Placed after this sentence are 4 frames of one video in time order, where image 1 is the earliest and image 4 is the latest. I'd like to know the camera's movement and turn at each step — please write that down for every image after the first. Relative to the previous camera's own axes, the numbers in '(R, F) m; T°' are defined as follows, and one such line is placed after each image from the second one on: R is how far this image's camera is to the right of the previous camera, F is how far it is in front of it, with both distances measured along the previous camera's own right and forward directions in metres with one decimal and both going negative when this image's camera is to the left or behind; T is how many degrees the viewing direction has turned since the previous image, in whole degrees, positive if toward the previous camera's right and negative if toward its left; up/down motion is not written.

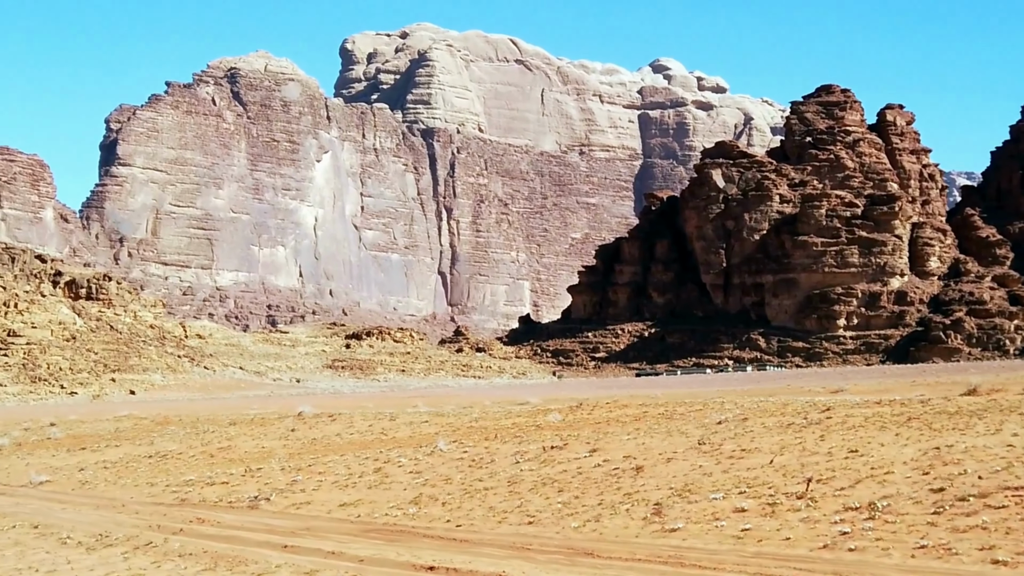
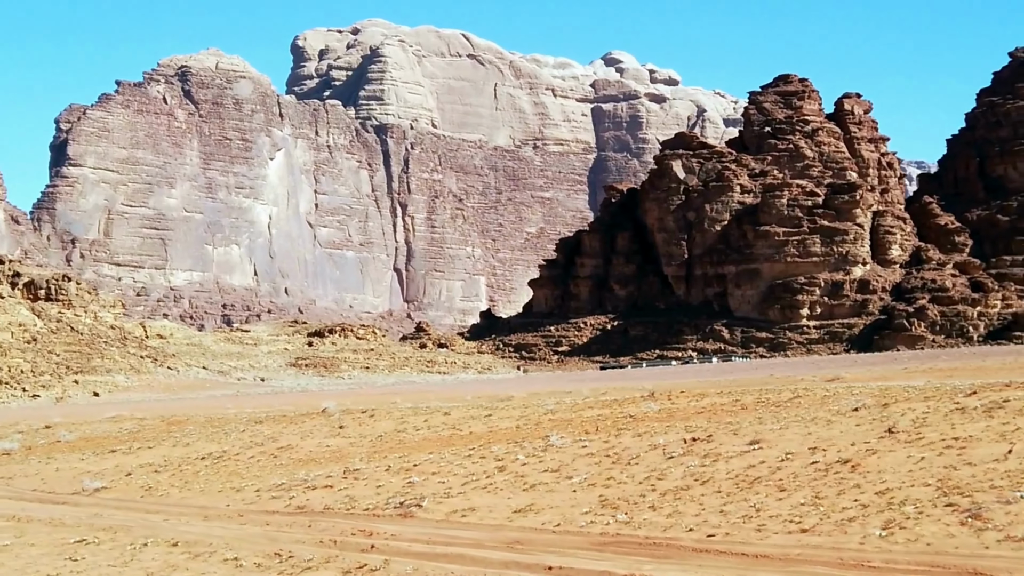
(-1.8, +1.8) m; +2°
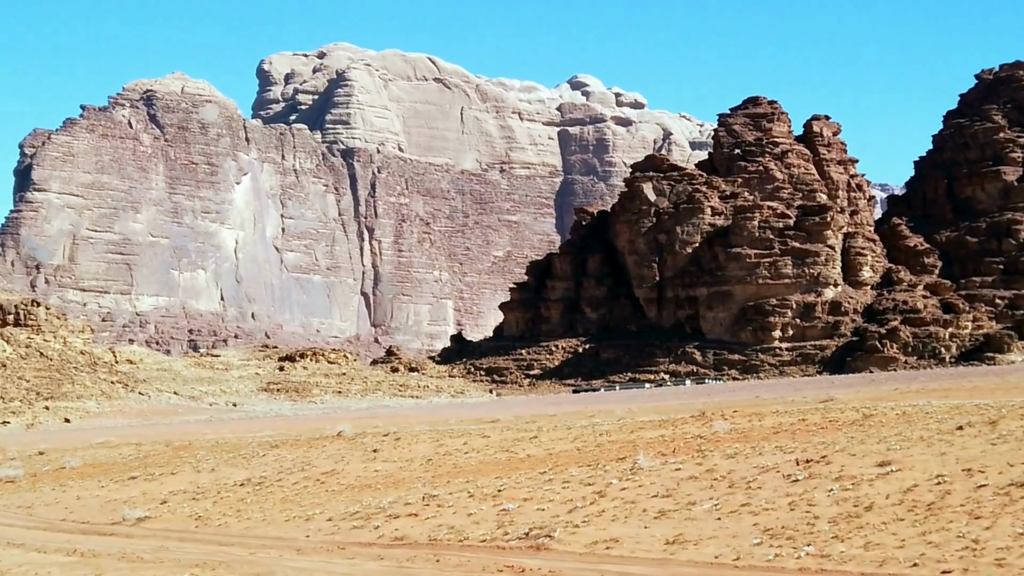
(-1.2, +1.2) m; +1°
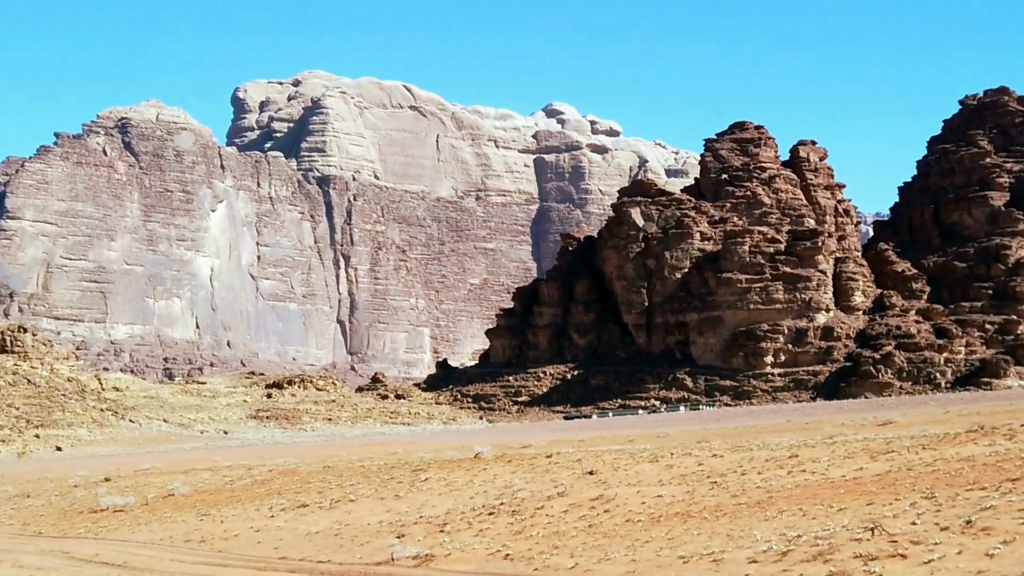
(-3.5, +3.6) m; +1°
